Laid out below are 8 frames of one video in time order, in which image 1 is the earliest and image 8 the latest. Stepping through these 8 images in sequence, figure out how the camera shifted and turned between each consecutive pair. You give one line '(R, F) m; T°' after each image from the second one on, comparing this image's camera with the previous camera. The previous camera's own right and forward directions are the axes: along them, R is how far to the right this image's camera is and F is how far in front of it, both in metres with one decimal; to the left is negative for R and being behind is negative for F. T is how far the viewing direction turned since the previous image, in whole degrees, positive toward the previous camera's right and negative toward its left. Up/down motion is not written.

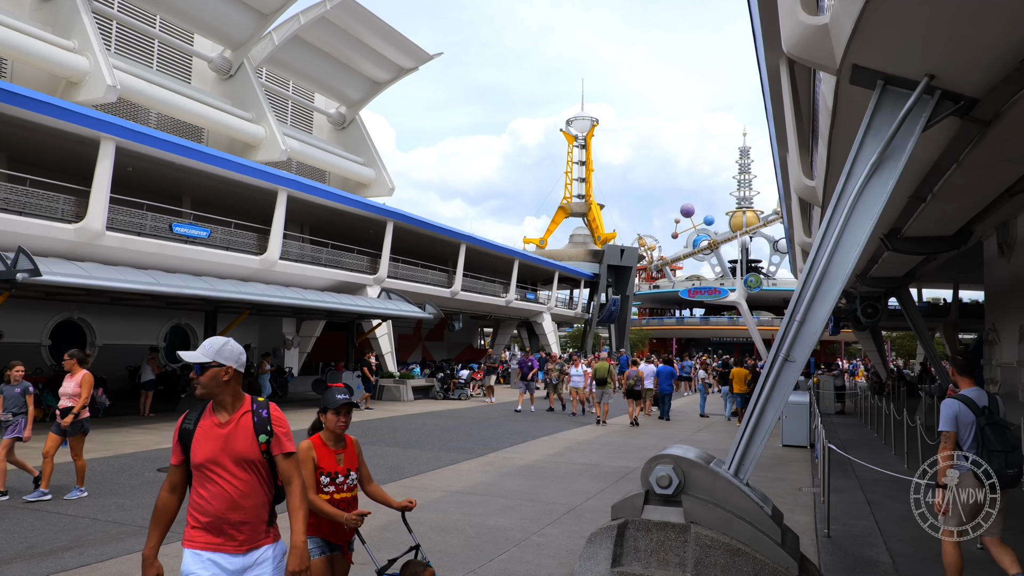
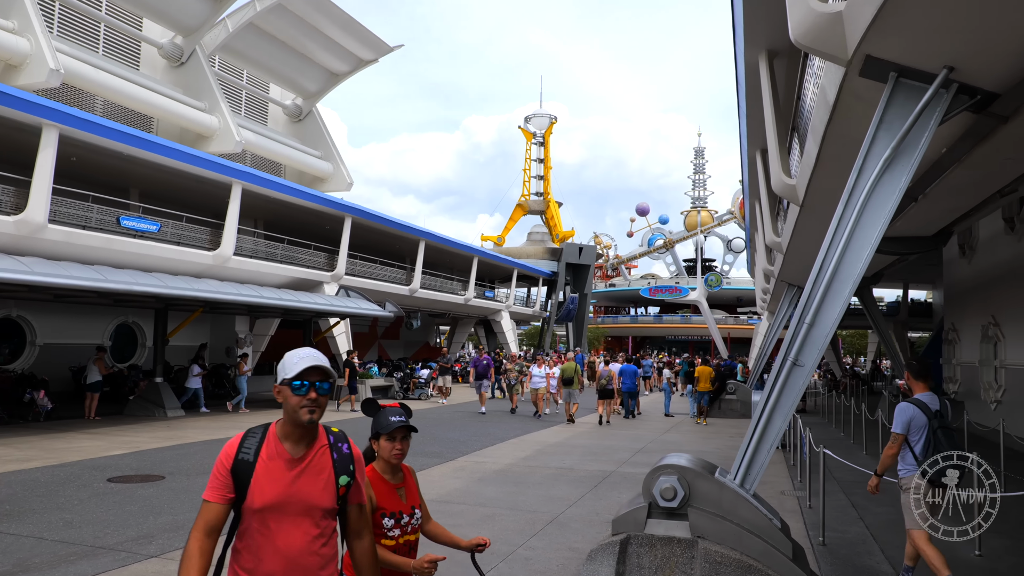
(-0.3, +0.3) m; +4°
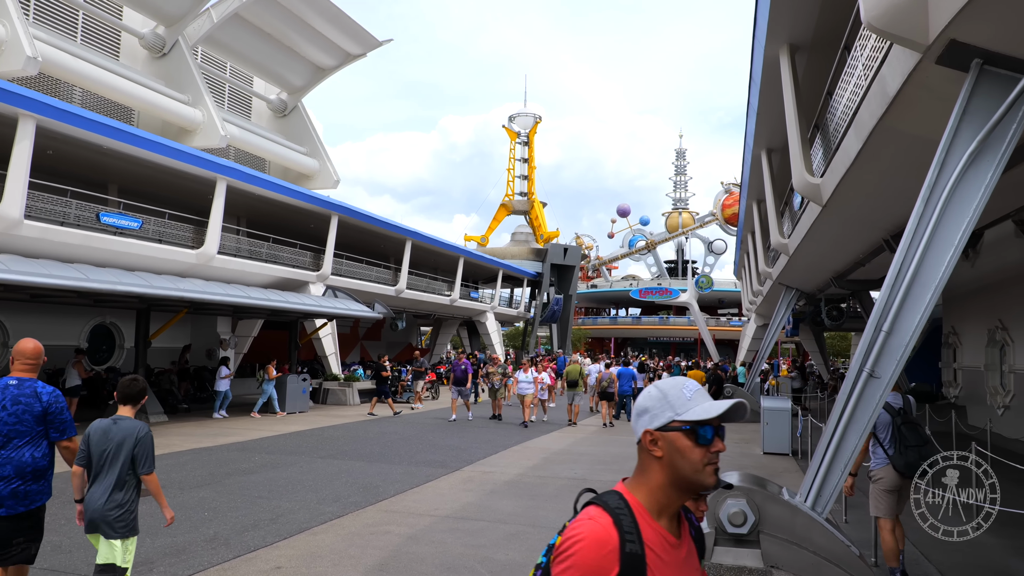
(-0.4, +0.4) m; +2°
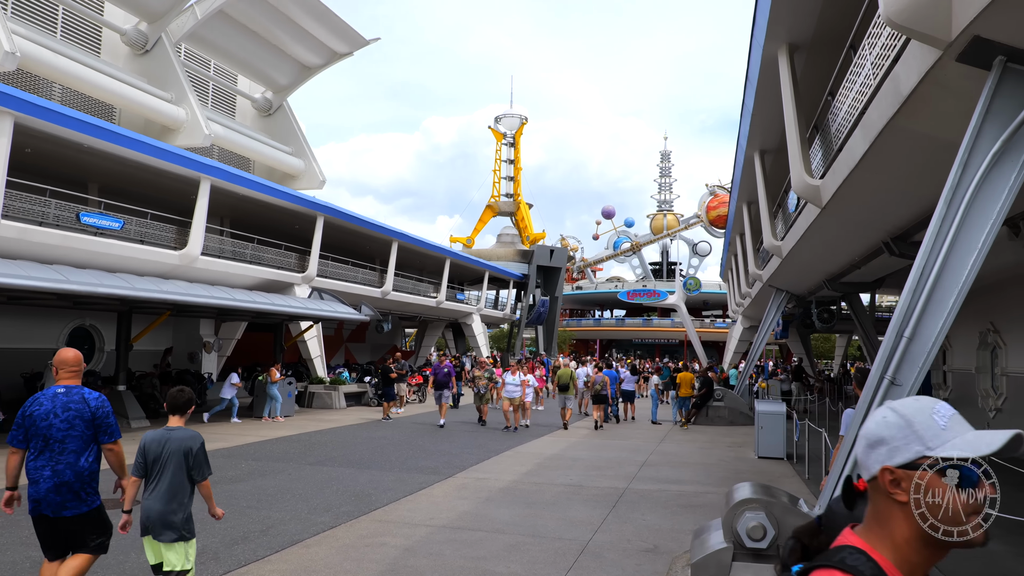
(-0.1, +0.2) m; +1°
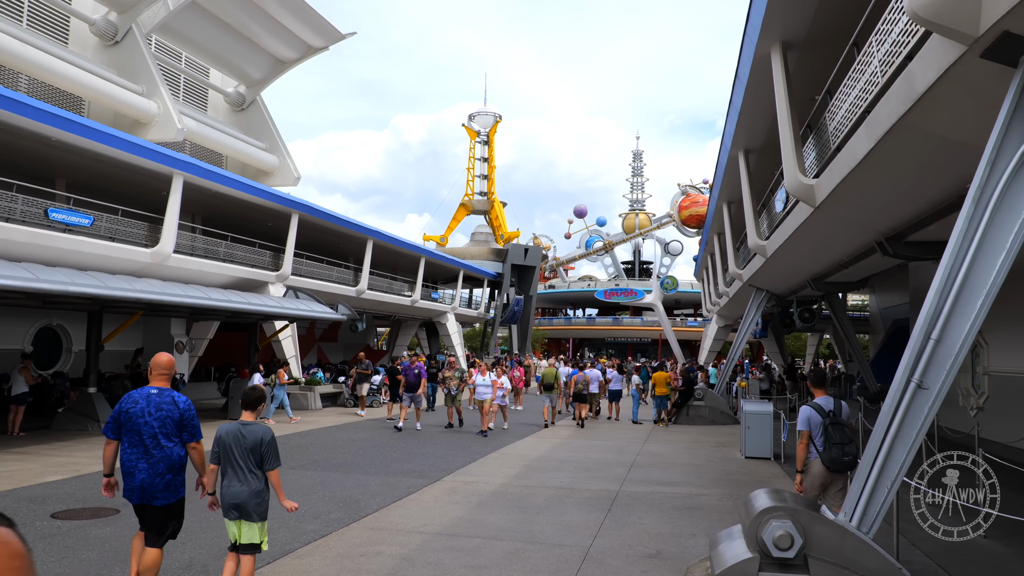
(-0.3, +0.2) m; +2°
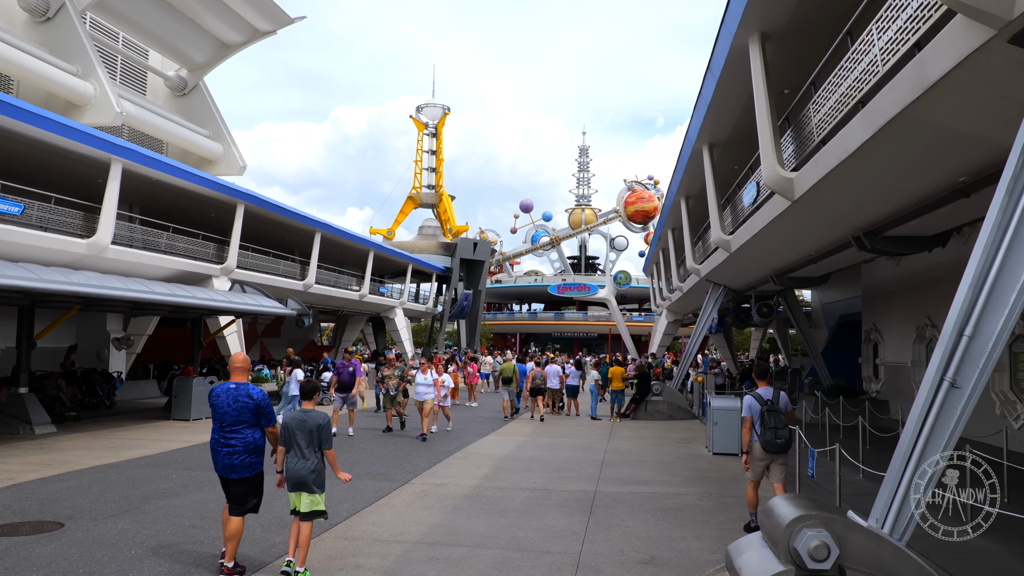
(-0.4, +0.3) m; +5°
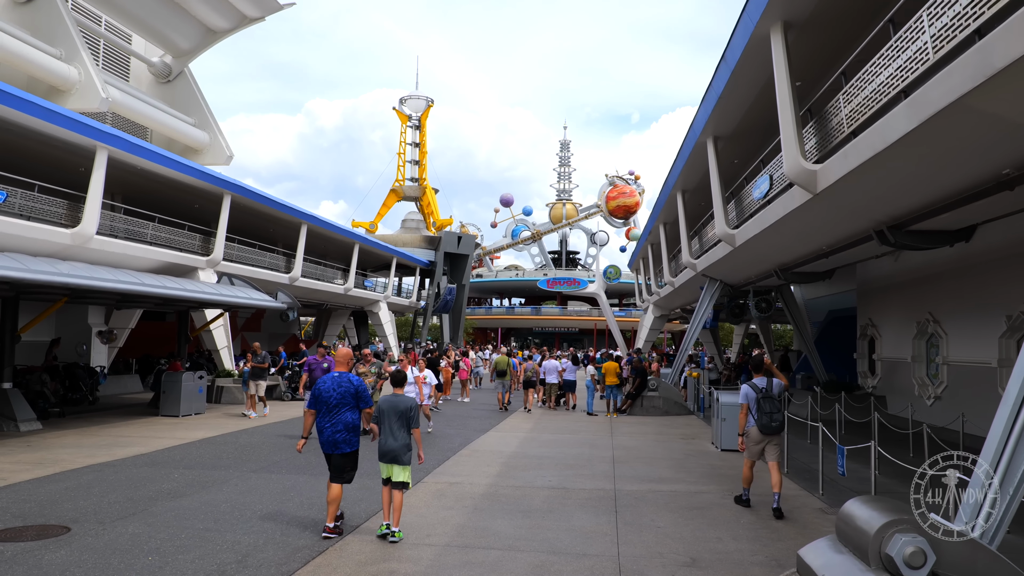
(-0.5, +0.2) m; +2°
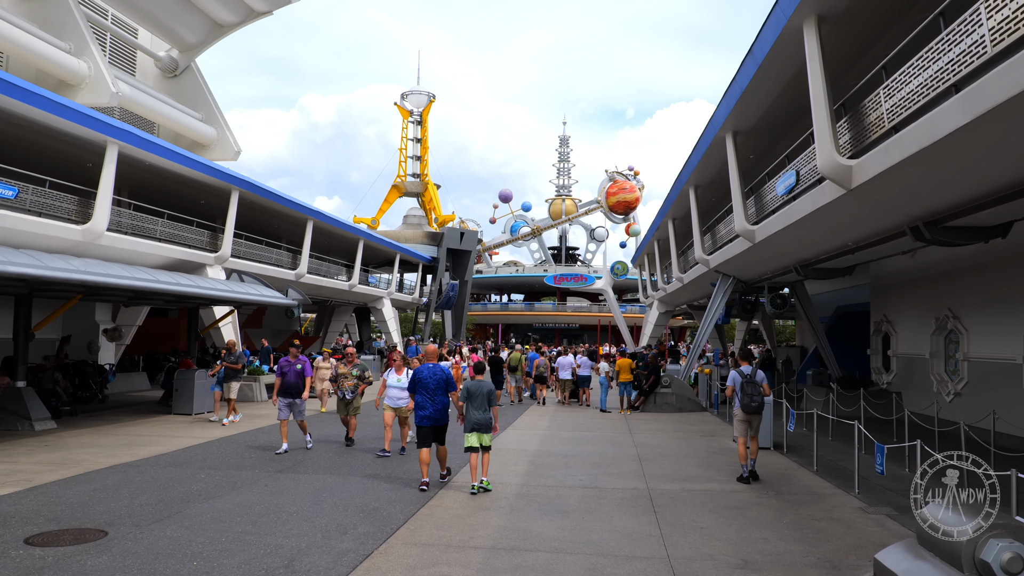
(-0.4, +0.1) m; 0°
